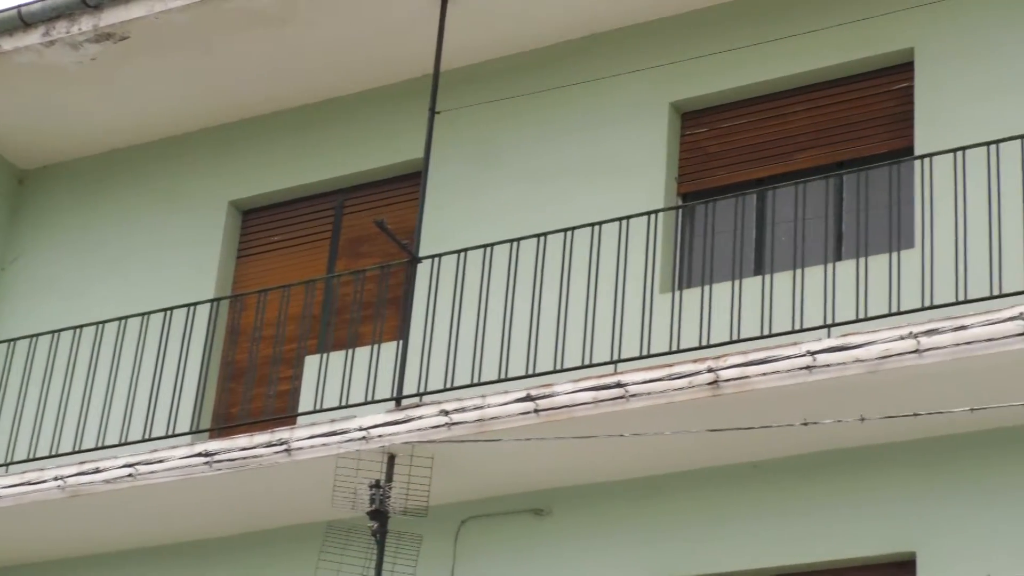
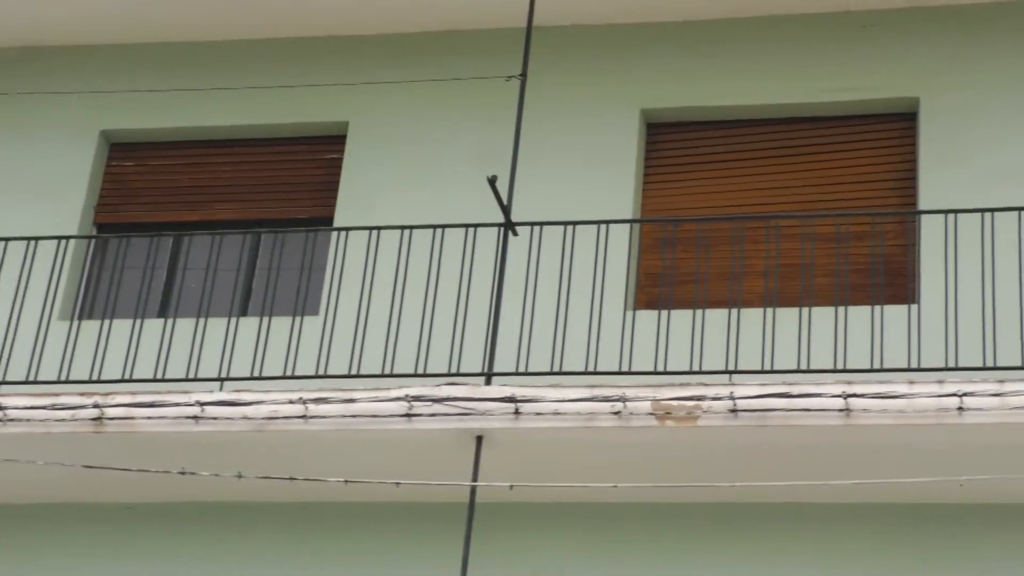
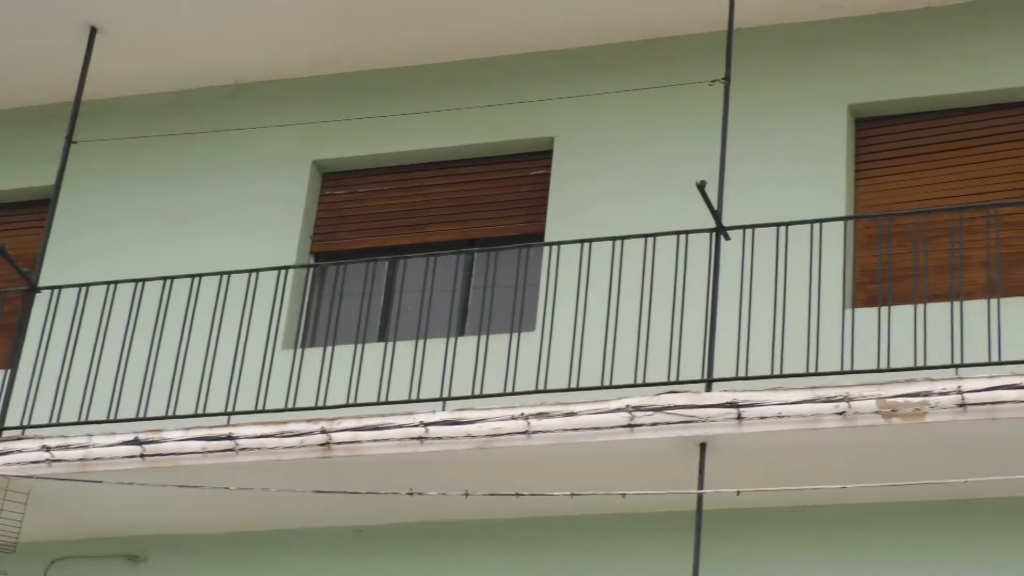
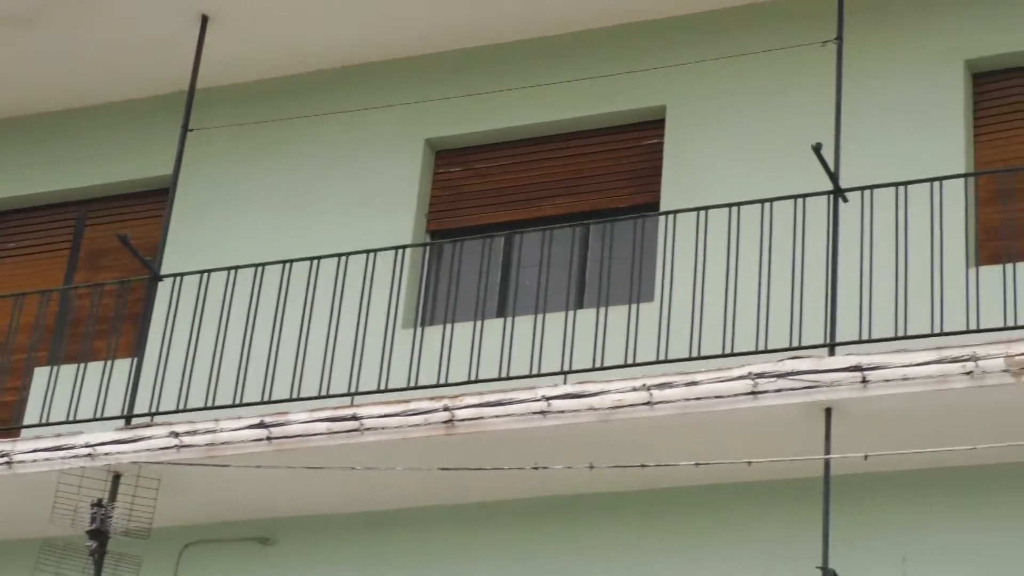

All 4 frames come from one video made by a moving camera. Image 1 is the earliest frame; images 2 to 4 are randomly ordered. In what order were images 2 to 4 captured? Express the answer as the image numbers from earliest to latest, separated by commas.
4, 3, 2
